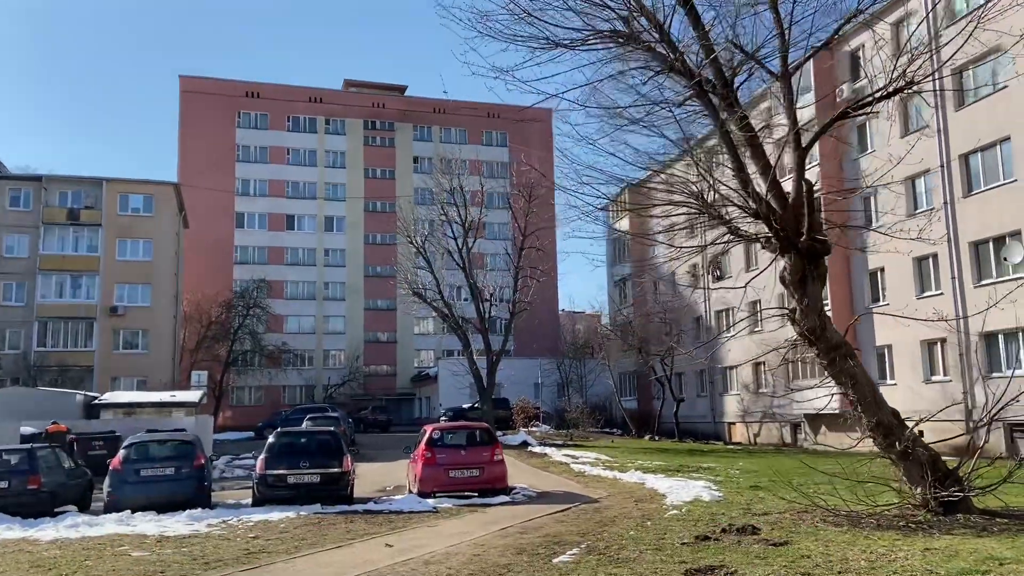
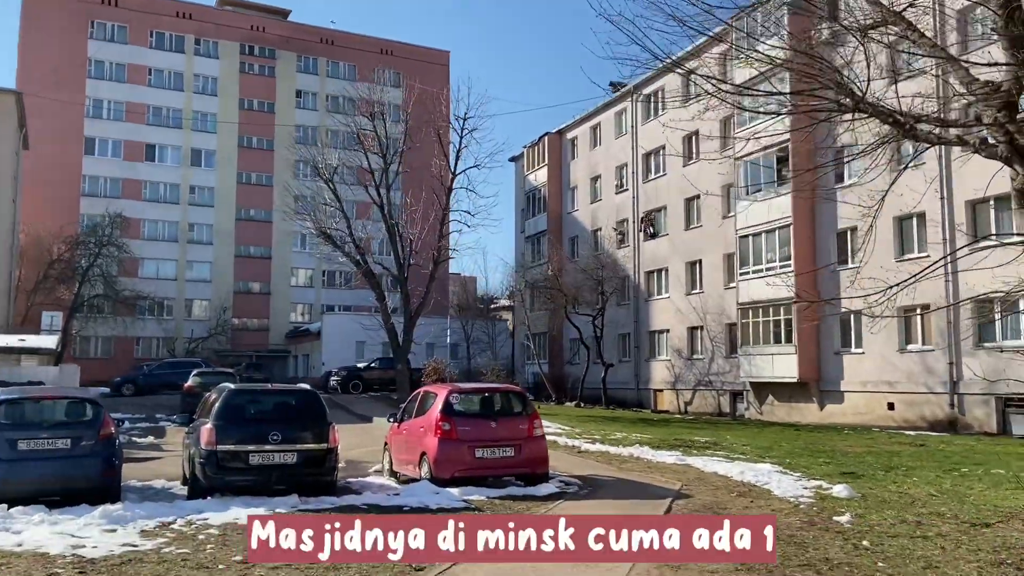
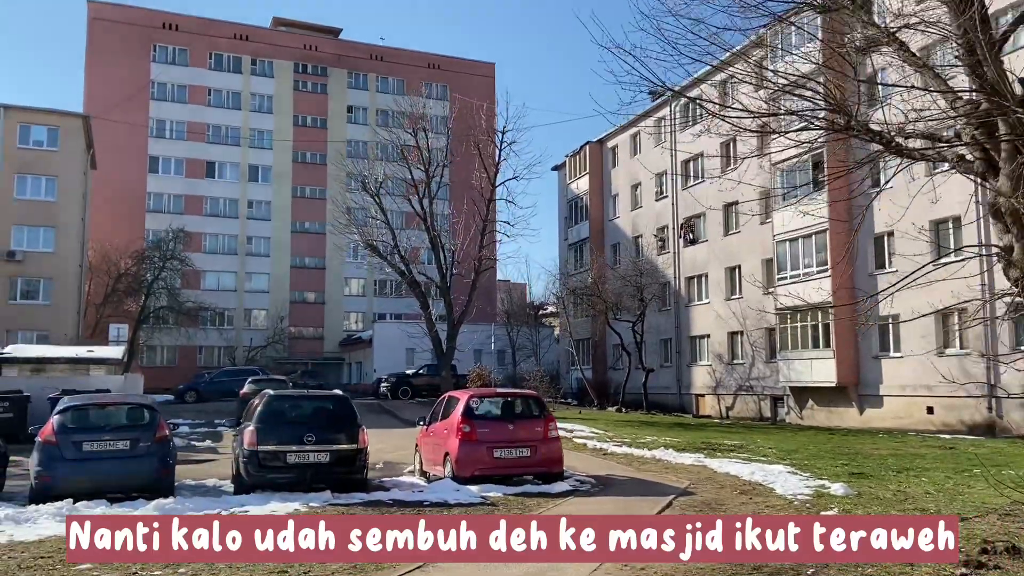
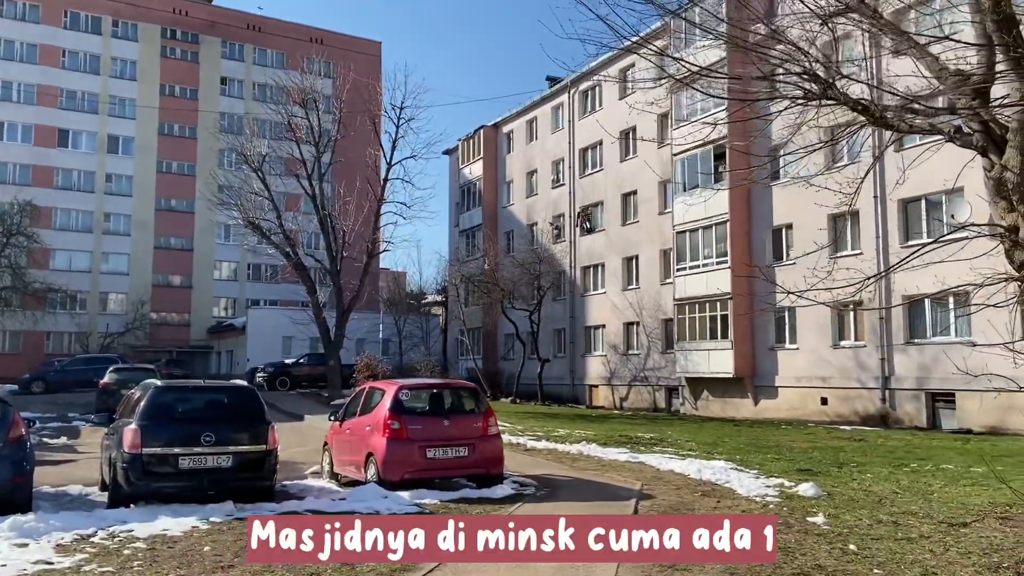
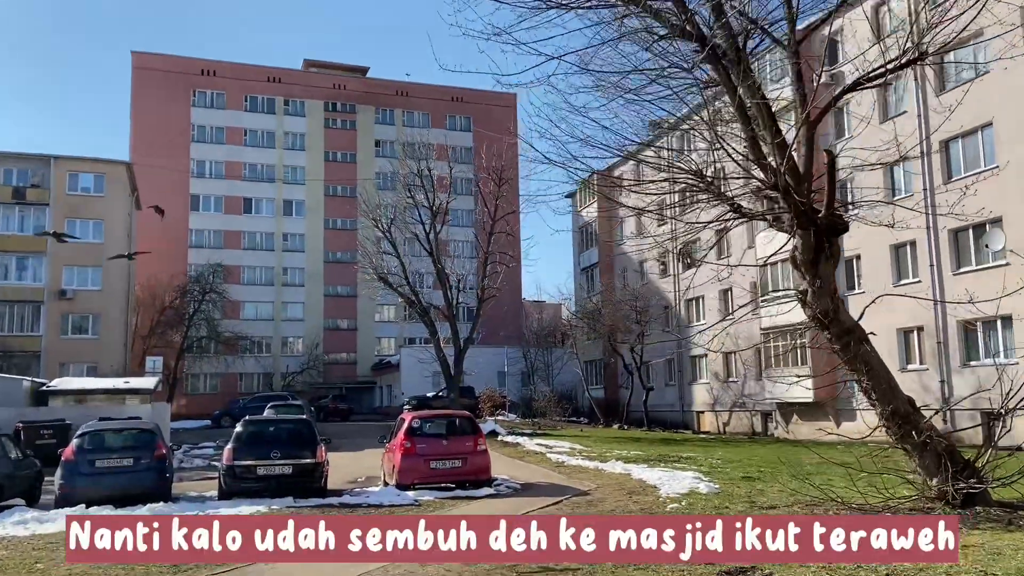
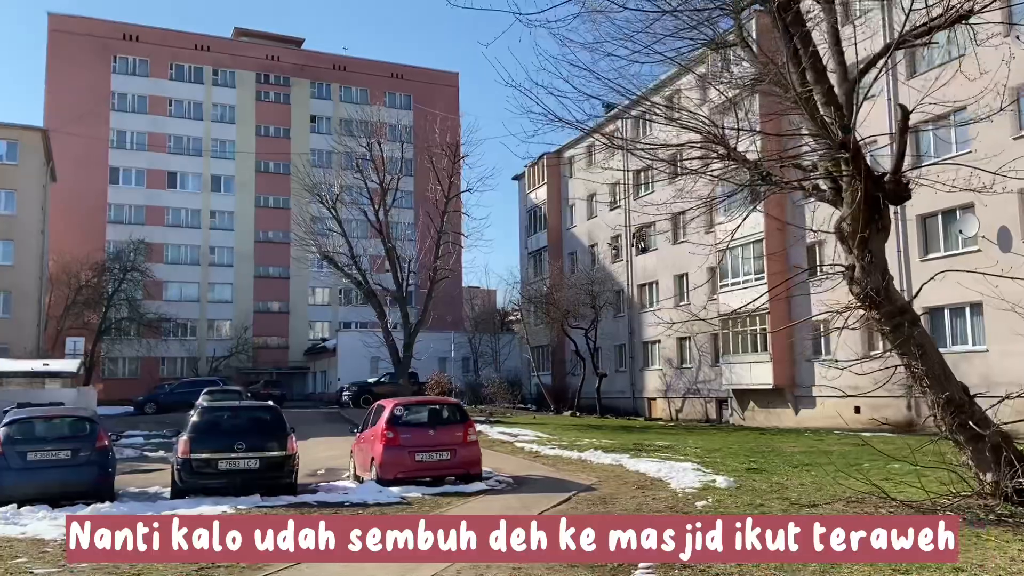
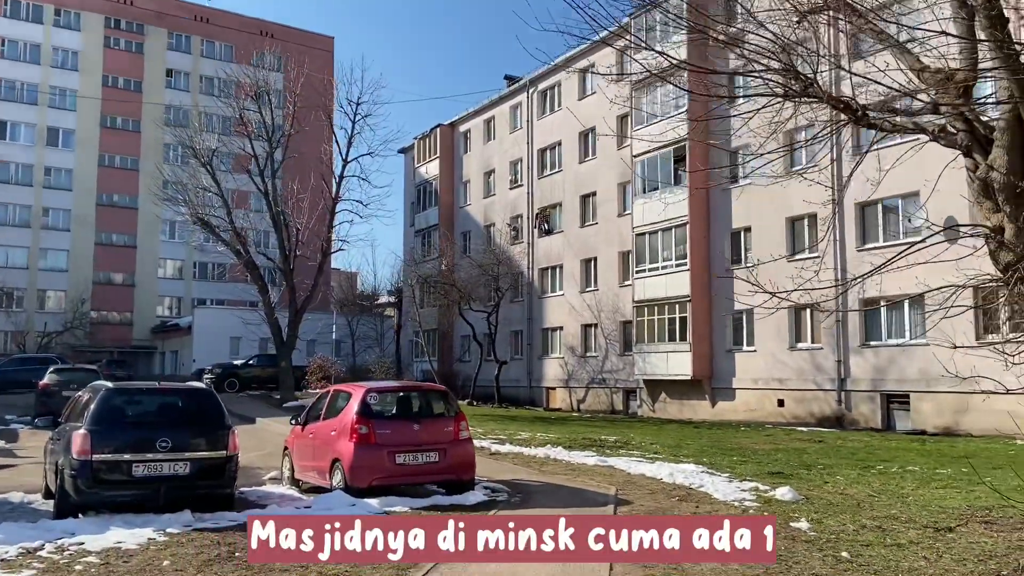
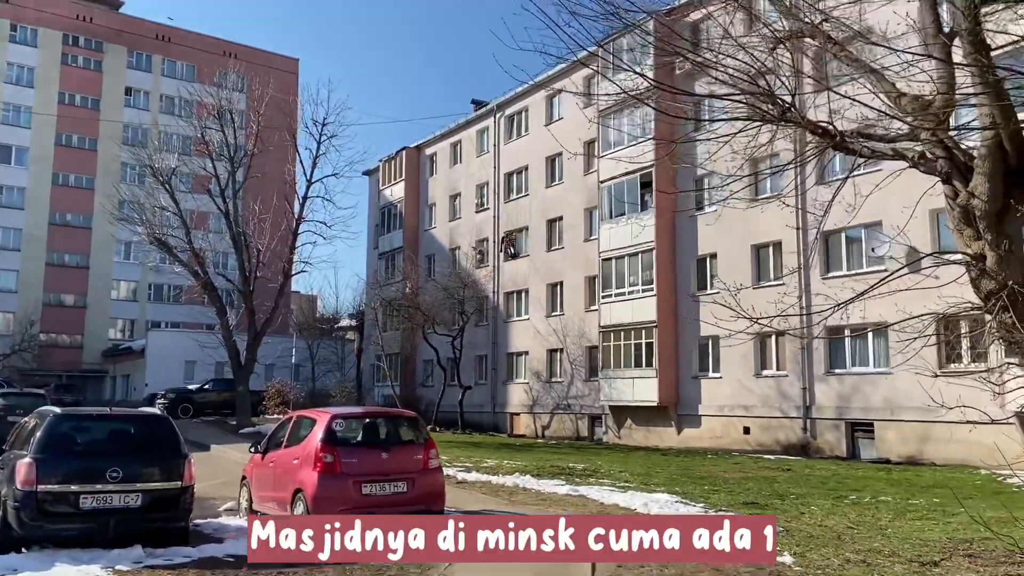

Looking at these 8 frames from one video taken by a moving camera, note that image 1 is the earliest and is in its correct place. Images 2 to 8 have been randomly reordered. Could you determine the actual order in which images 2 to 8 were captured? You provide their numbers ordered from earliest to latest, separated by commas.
5, 6, 3, 2, 4, 7, 8
